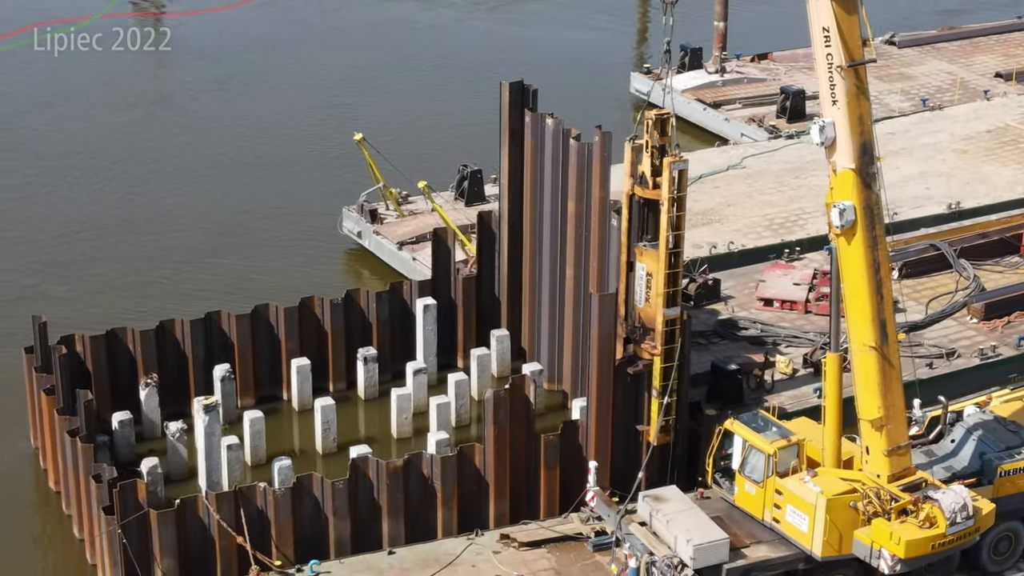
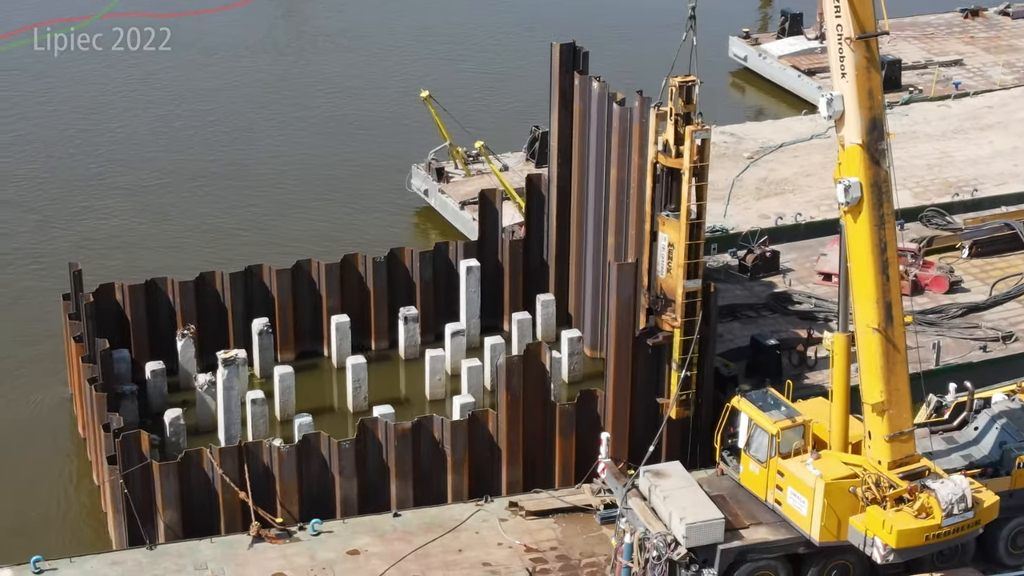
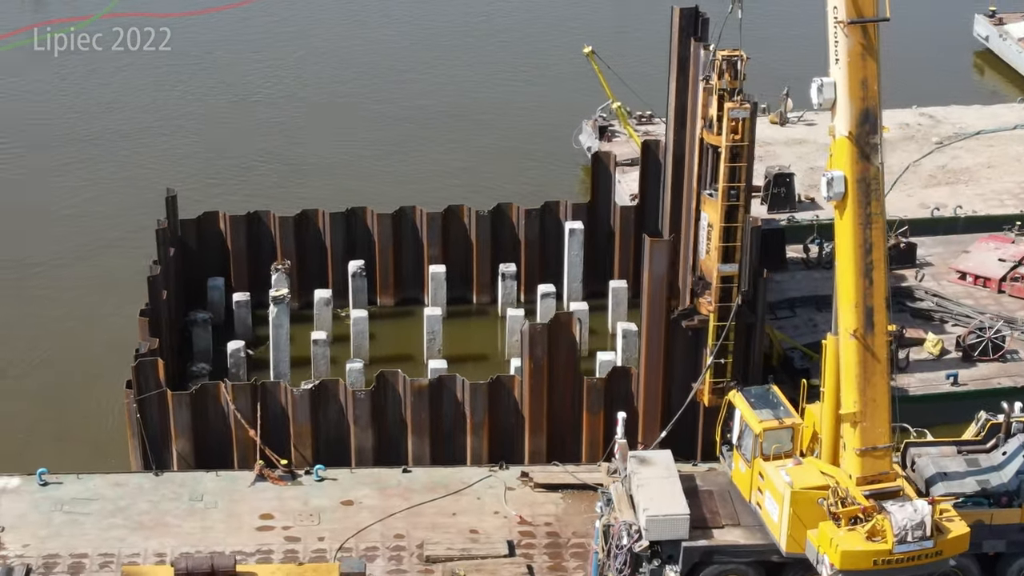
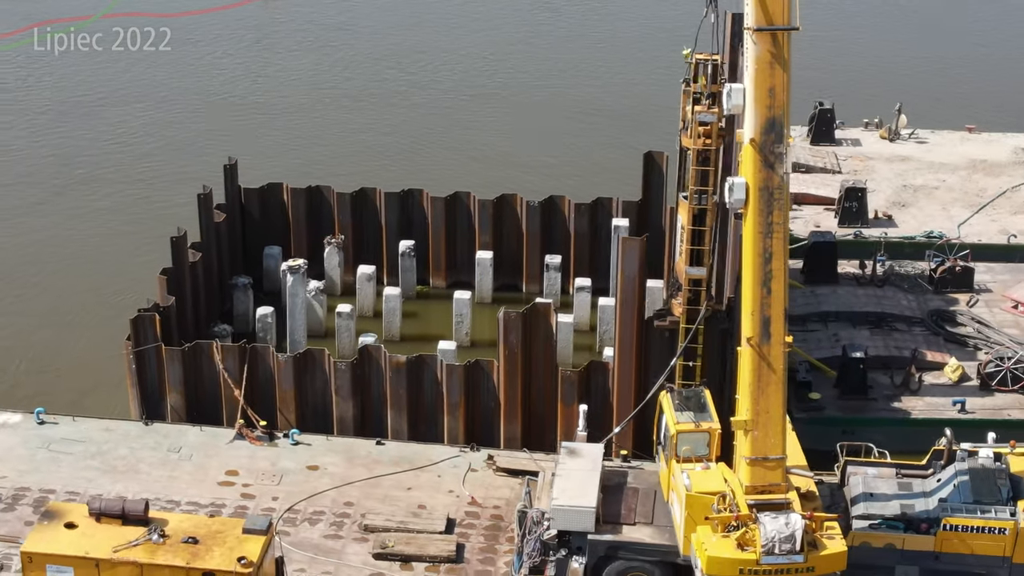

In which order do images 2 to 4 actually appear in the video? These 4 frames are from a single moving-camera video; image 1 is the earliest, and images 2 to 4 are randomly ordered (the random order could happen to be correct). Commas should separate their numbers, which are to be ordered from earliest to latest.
2, 3, 4
